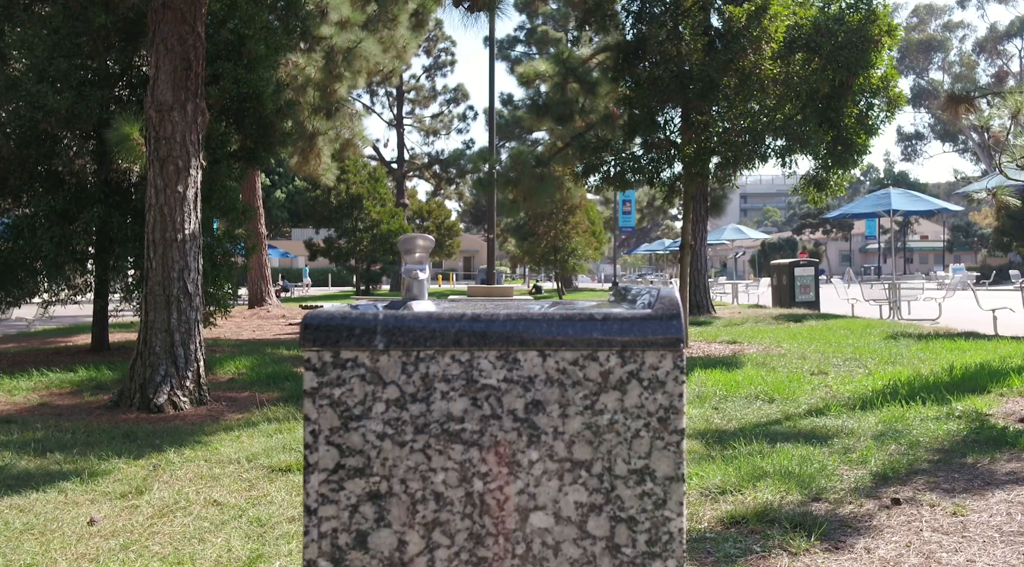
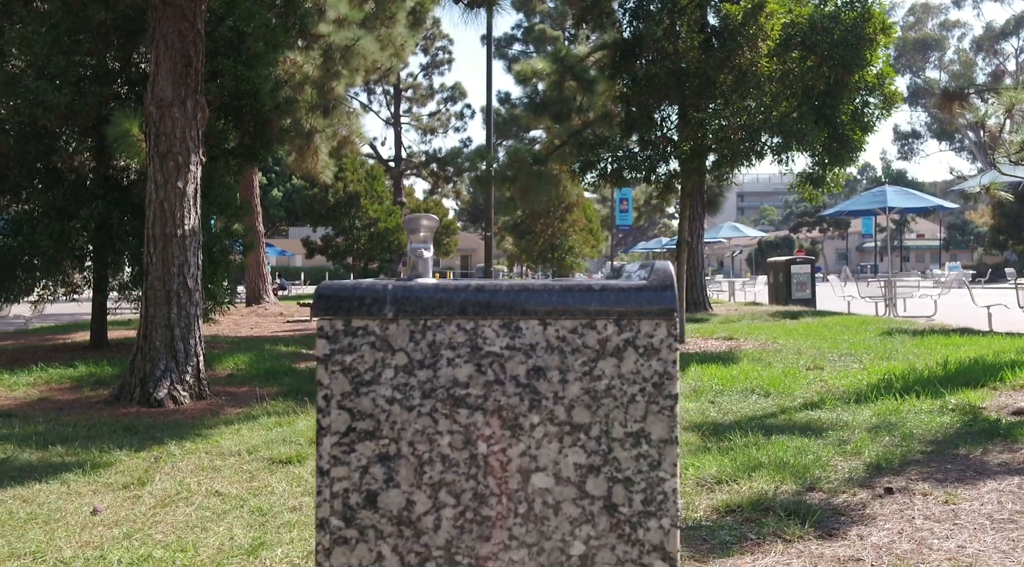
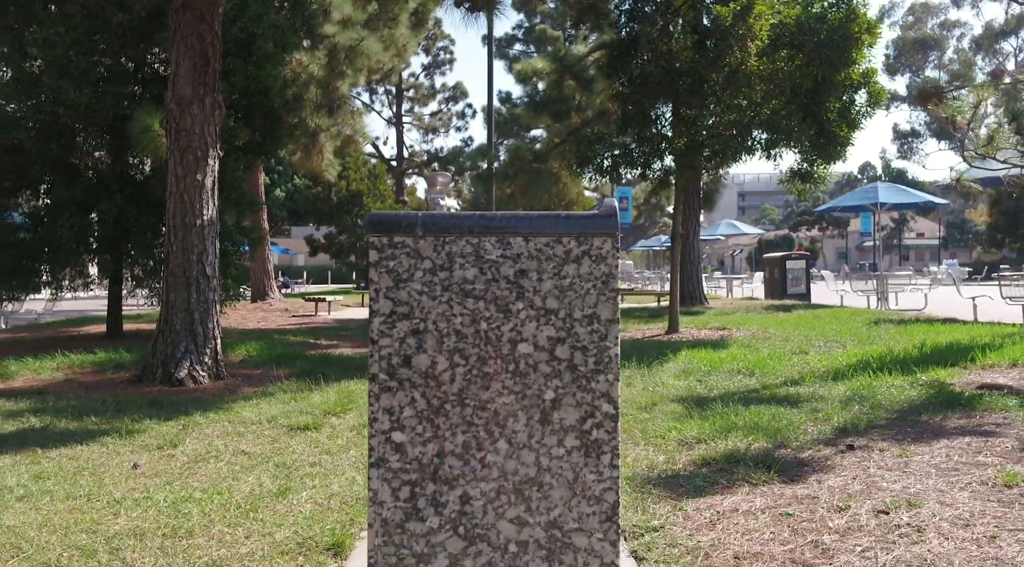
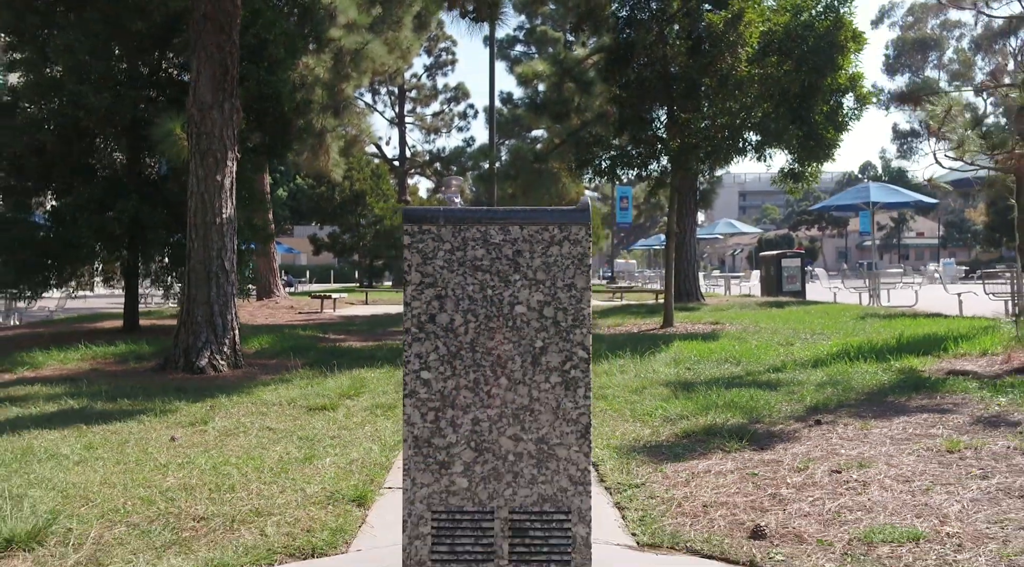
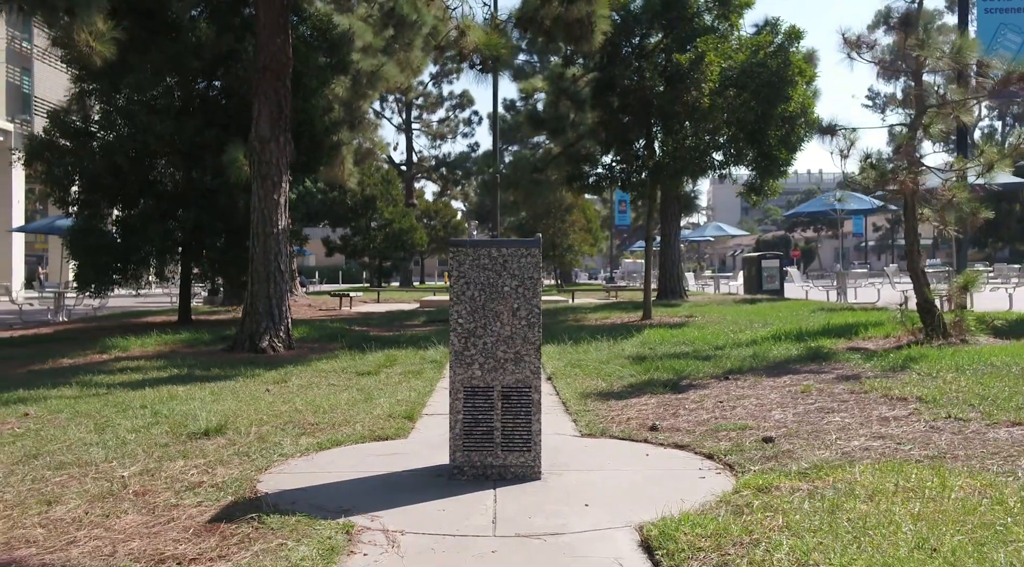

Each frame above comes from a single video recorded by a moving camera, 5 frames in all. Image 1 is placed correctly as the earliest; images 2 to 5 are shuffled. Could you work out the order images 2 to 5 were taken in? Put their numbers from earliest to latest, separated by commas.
2, 3, 4, 5
